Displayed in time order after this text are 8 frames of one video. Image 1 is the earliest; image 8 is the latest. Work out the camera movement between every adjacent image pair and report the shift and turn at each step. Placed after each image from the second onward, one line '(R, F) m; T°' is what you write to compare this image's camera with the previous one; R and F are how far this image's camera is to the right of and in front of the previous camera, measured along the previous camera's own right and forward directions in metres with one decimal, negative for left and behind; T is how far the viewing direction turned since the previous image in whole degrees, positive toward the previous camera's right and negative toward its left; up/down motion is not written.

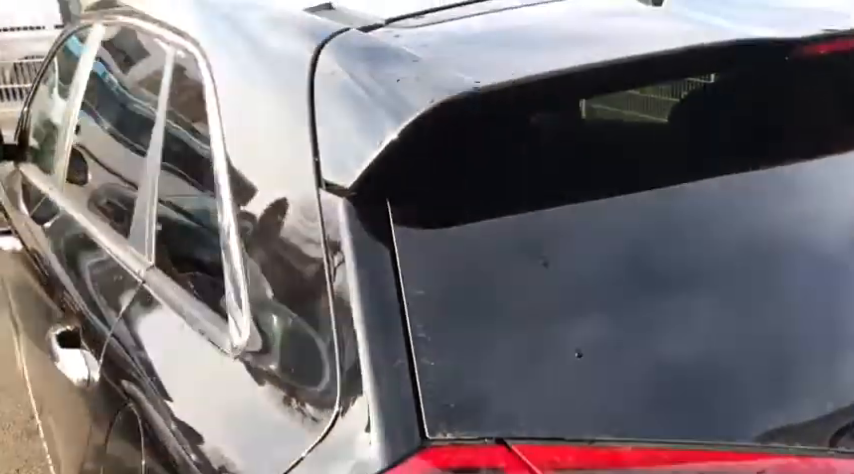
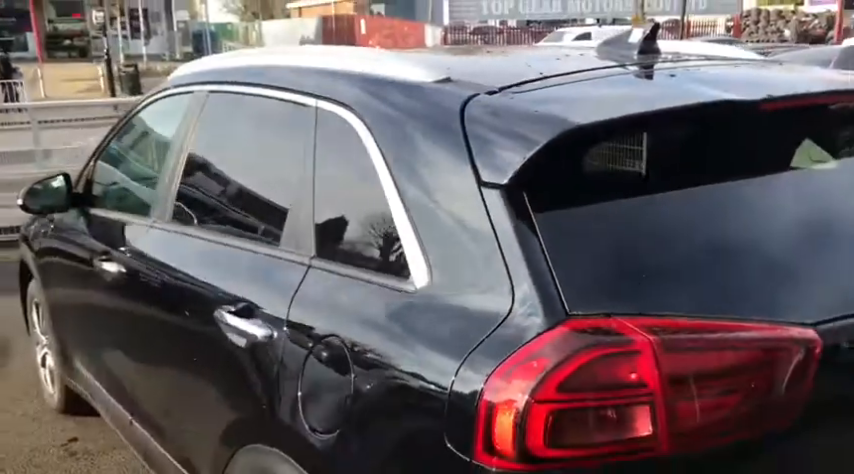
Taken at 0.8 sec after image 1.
(-0.3, -0.6) m; +5°
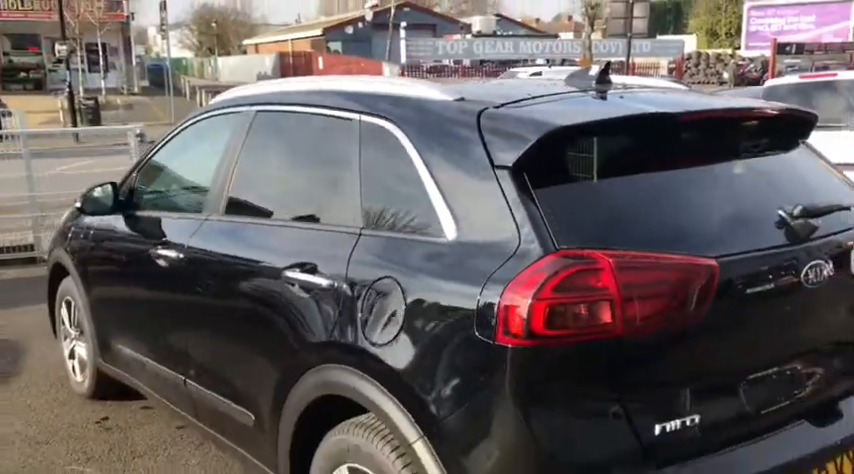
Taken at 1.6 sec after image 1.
(-0.2, -0.7) m; +3°
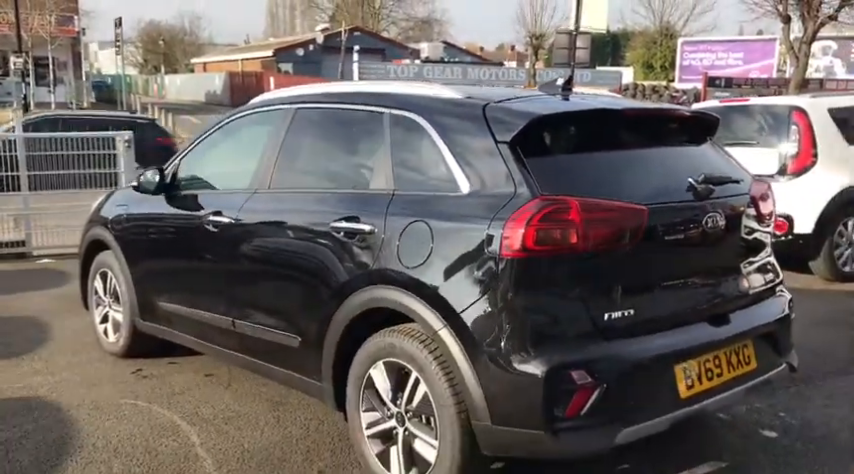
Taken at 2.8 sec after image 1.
(-0.3, -0.9) m; +4°
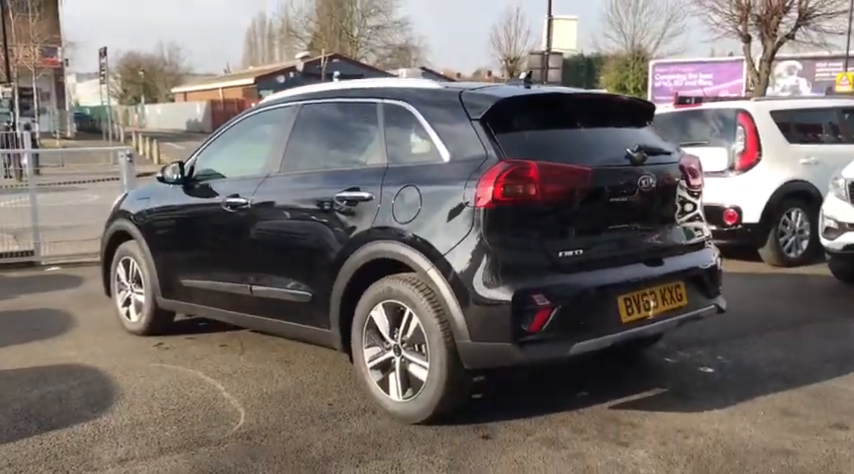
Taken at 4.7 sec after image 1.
(0.0, -0.7) m; +1°
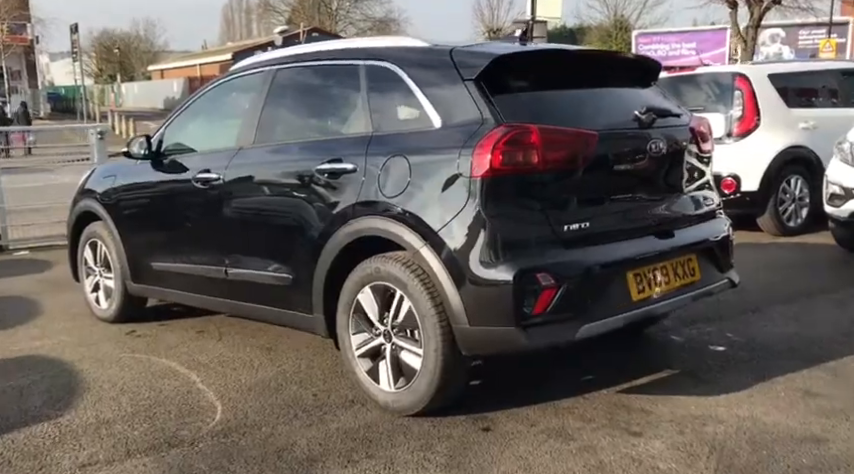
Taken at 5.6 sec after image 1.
(0.0, +0.4) m; +1°
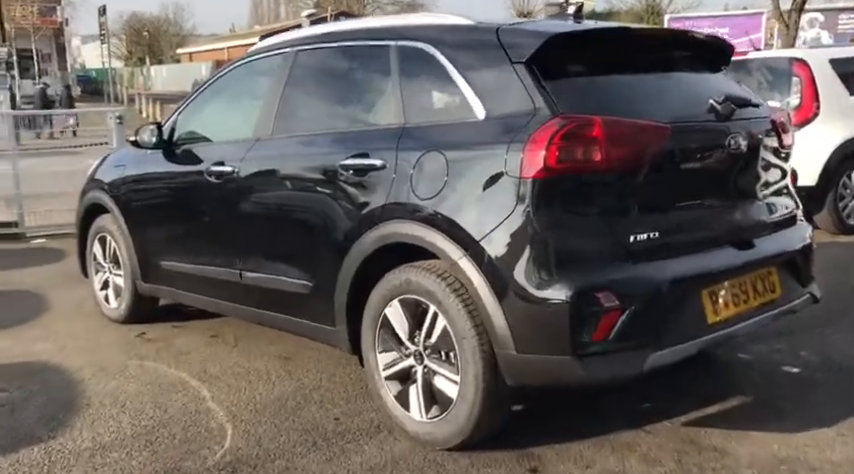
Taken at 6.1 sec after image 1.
(-0.1, +0.5) m; -2°
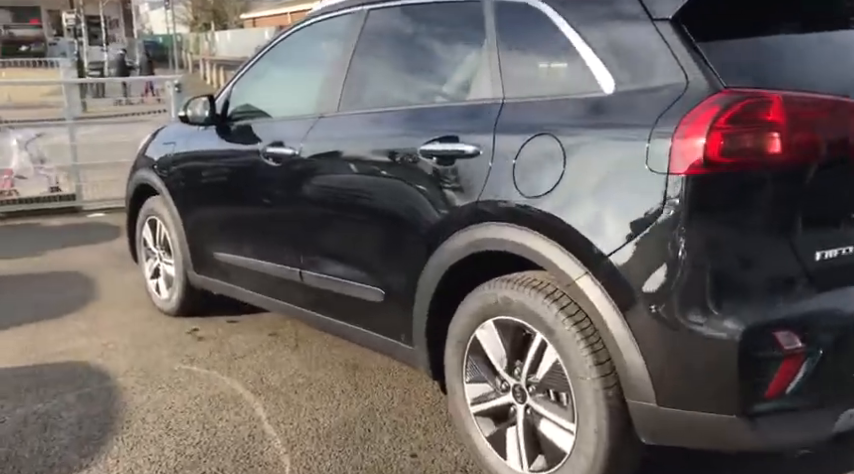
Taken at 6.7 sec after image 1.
(-0.1, +0.6) m; -4°
